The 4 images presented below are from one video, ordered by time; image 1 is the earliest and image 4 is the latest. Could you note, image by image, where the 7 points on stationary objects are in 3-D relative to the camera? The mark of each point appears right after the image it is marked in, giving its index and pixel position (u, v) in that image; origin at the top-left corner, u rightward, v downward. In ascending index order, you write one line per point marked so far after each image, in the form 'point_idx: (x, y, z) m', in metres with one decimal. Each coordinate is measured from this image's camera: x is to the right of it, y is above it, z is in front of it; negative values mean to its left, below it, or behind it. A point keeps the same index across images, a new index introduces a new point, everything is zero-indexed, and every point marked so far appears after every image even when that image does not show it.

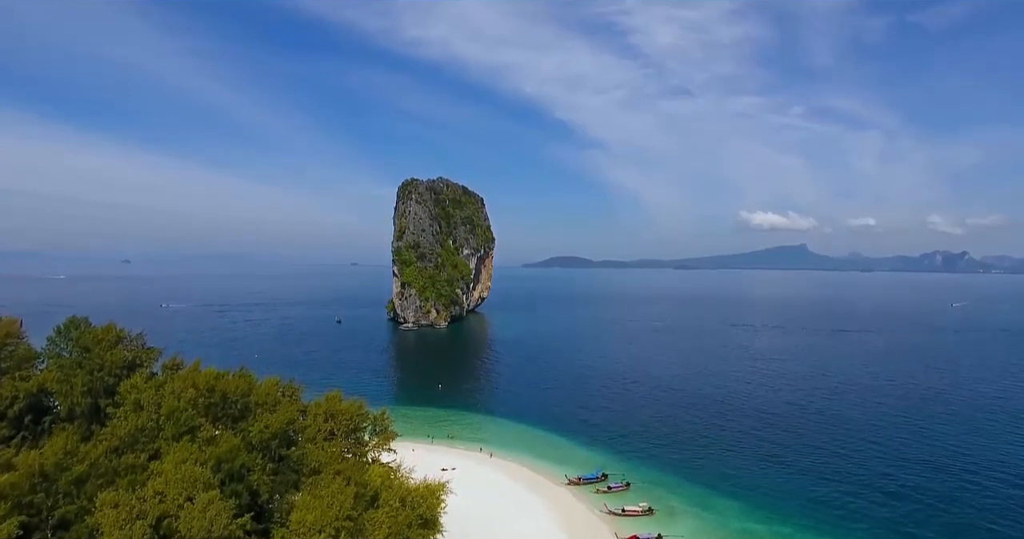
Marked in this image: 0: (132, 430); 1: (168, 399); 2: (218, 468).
0: (-13.2, -5.6, +18.9) m
1: (-12.6, -4.8, +19.9) m
2: (-10.1, -6.8, +18.5) m
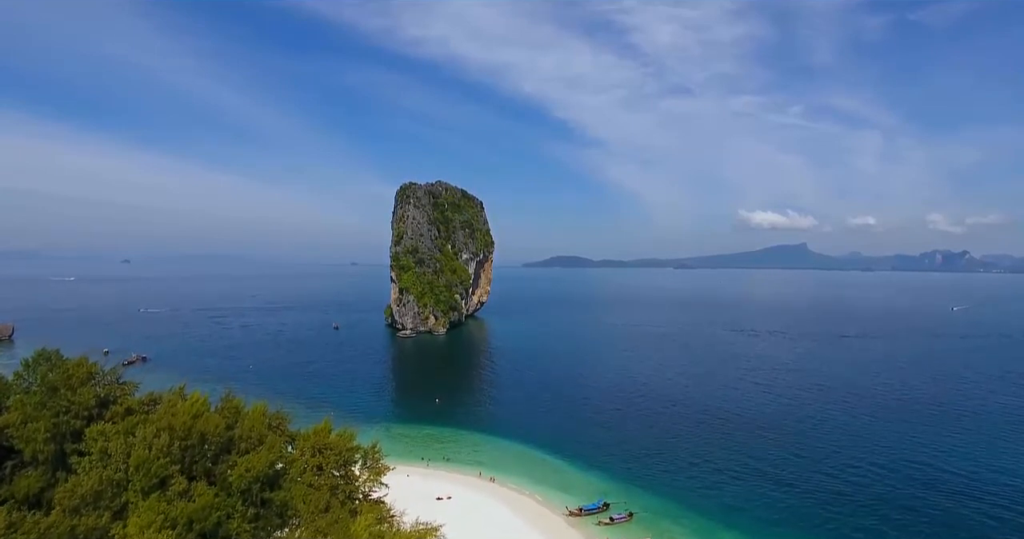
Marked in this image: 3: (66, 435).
0: (-13.3, -6.8, +17.5) m
1: (-12.7, -6.1, +18.4) m
2: (-10.2, -8.1, +17.1) m
3: (-16.4, -6.1, +20.0) m
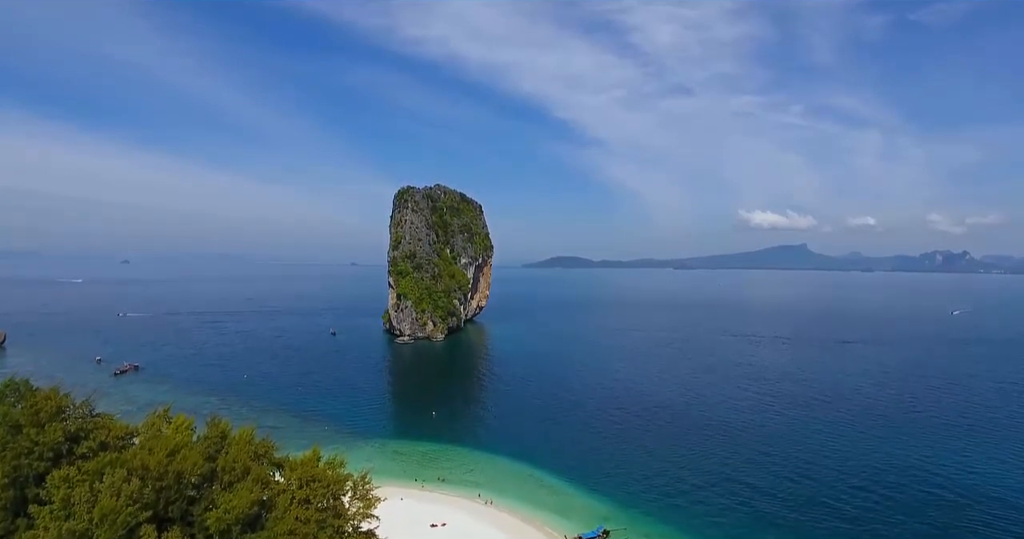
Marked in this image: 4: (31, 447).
0: (-13.4, -7.9, +16.2) m
1: (-12.9, -7.1, +17.2) m
2: (-10.3, -9.2, +15.8) m
3: (-16.6, -7.2, +18.7) m
4: (-16.9, -6.2, +19.1) m
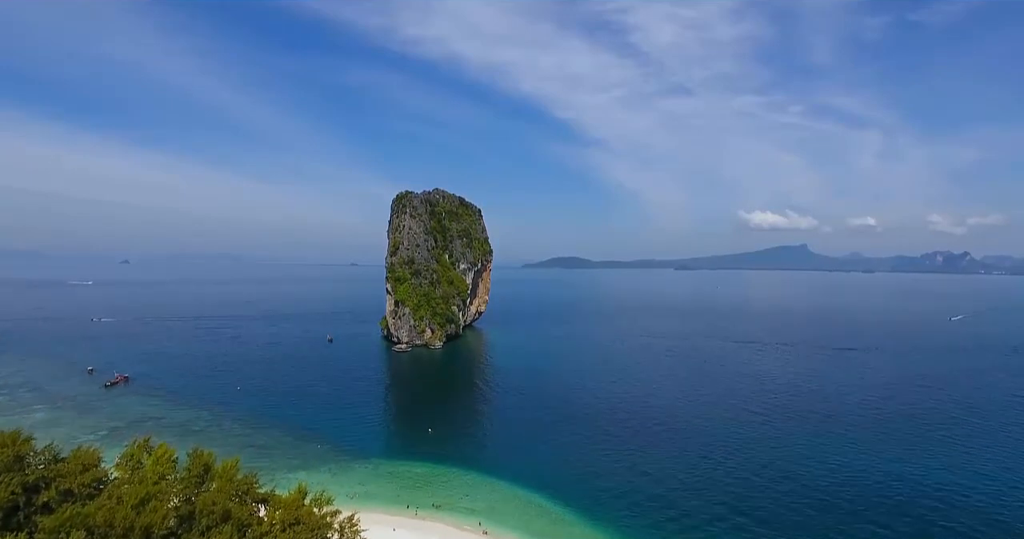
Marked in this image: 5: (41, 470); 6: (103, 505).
0: (-13.6, -9.2, +14.6) m
1: (-13.0, -8.4, +15.6) m
2: (-10.5, -10.5, +14.2) m
3: (-16.7, -8.5, +17.2) m
4: (-17.0, -7.5, +17.5) m
5: (-17.0, -7.2, +19.7) m
6: (-14.5, -8.4, +19.4) m
